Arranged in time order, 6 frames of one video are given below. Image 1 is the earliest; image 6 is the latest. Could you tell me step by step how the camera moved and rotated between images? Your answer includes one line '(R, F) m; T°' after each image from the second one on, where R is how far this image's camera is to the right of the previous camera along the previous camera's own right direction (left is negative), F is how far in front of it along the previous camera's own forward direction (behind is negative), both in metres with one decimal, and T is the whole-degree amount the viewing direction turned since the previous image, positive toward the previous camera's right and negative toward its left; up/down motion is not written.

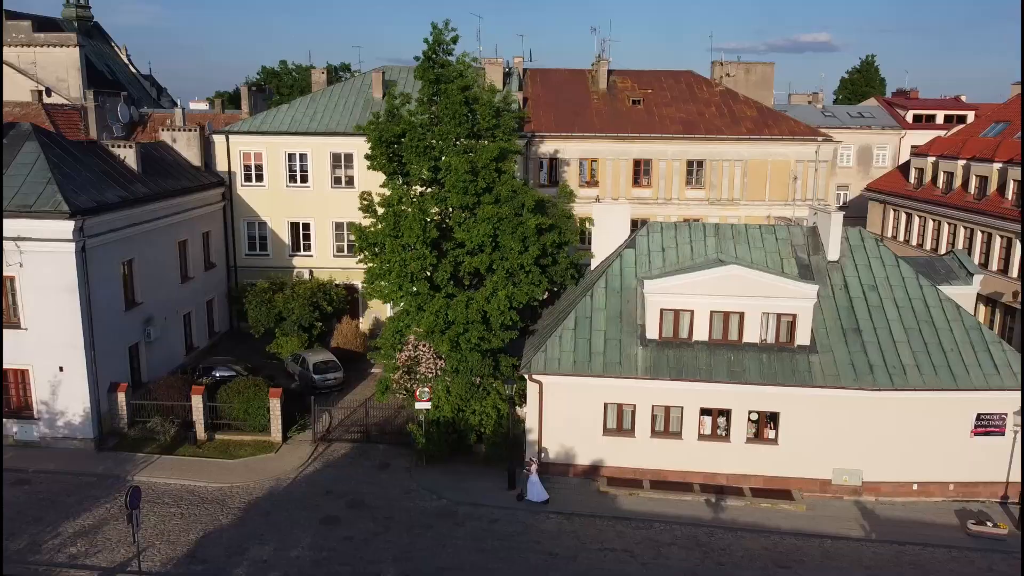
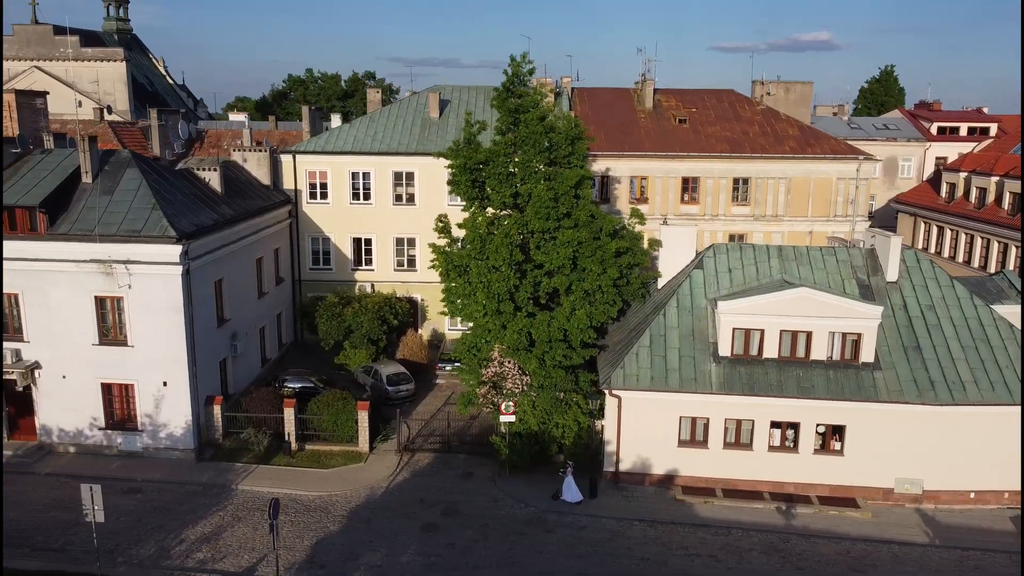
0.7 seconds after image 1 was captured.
(-1.9, -1.1) m; 0°
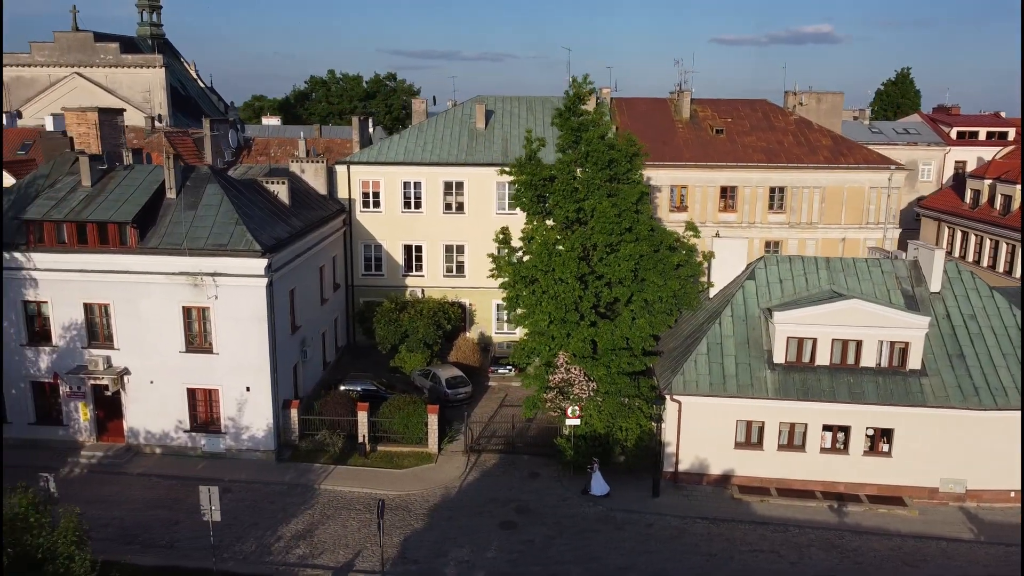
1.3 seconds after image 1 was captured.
(-1.7, -1.1) m; 0°
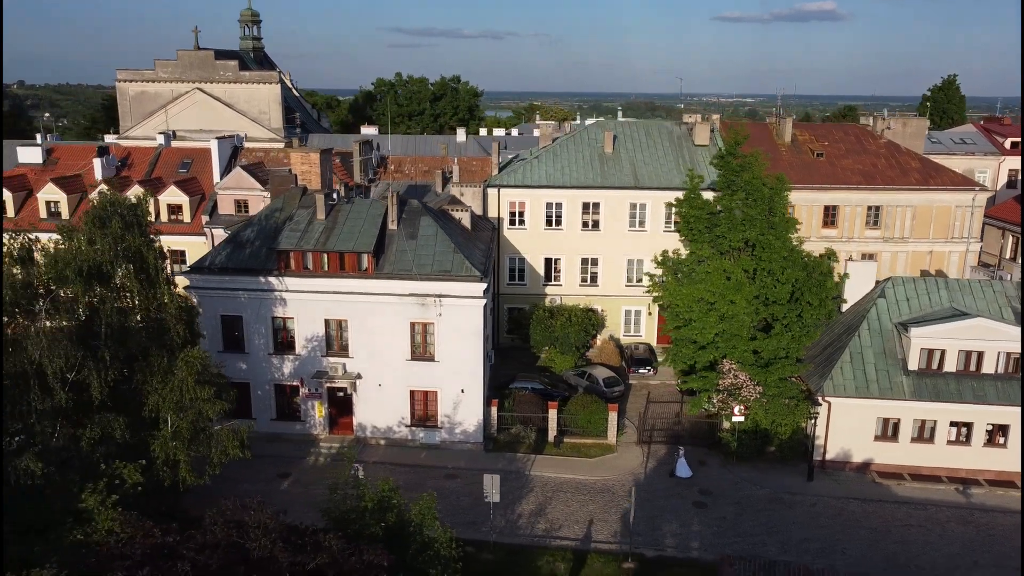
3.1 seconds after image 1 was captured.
(-5.4, -3.9) m; 0°
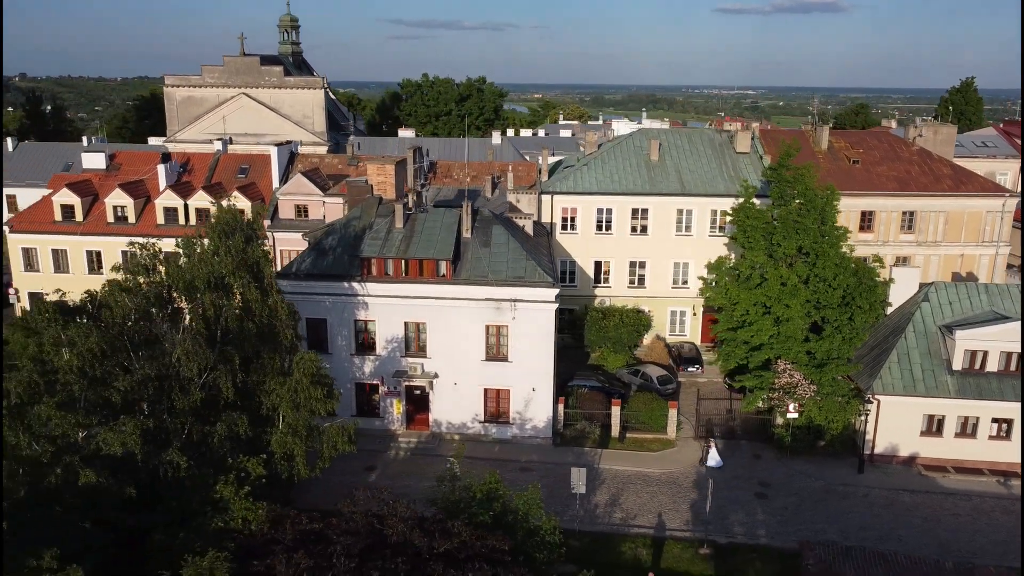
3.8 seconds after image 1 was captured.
(-2.2, -1.6) m; 0°
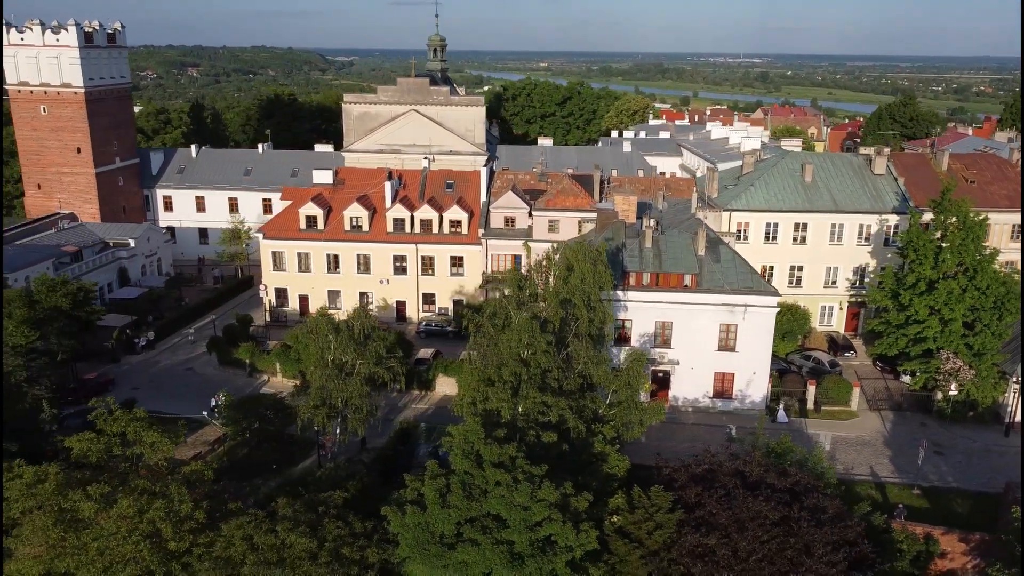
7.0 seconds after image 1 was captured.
(-9.6, -7.8) m; 0°
